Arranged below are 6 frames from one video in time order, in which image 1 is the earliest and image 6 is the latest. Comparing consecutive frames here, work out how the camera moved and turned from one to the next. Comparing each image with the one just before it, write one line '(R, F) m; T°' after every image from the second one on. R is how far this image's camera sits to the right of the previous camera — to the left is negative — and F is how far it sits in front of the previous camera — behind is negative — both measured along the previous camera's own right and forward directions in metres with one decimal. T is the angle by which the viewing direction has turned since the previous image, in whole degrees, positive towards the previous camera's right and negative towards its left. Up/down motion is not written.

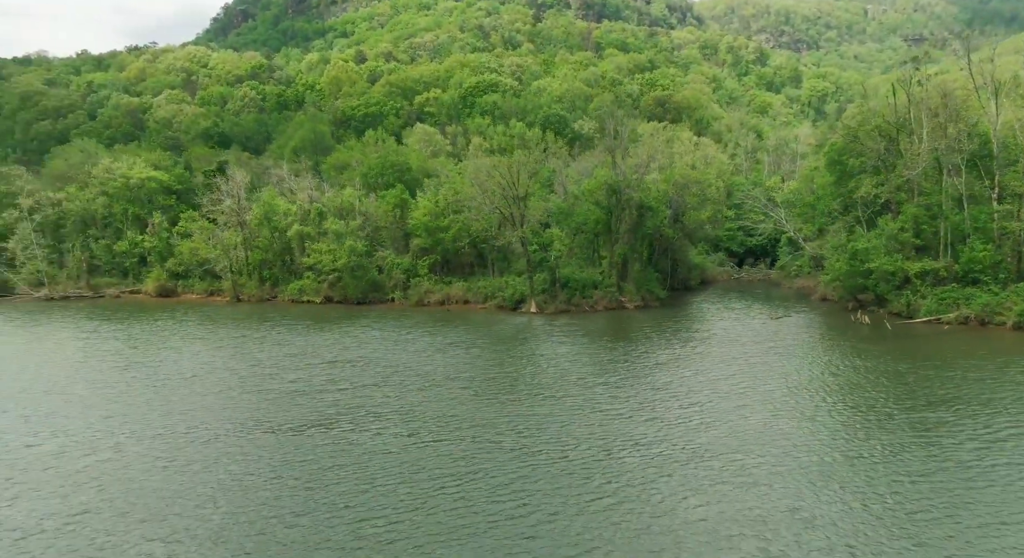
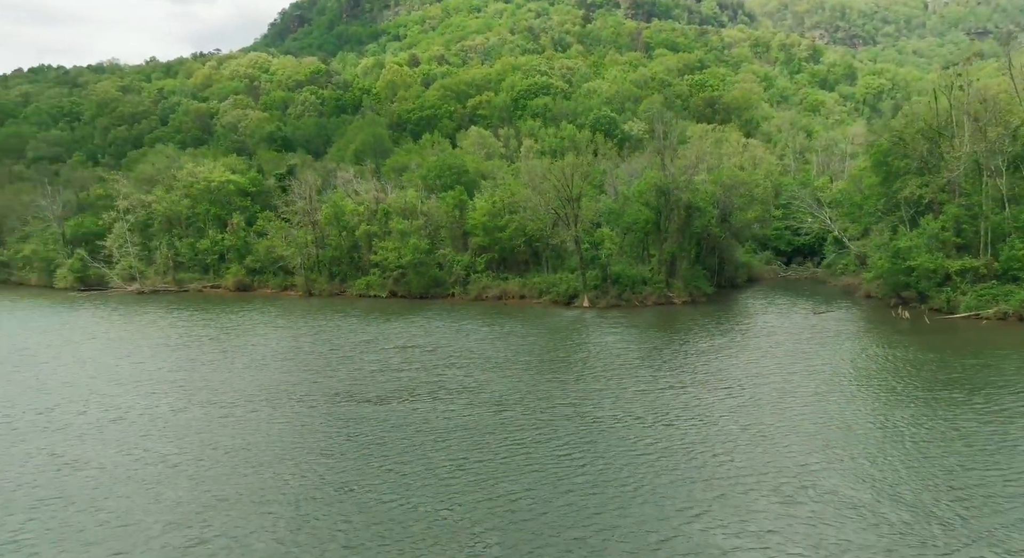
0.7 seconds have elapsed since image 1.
(-0.5, -4.0) m; -3°
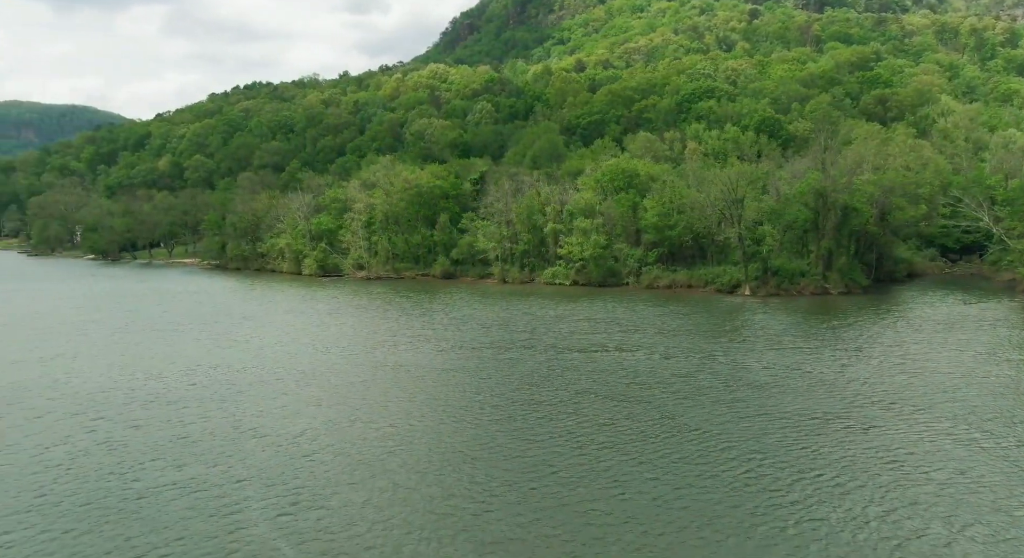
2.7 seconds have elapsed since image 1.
(-0.8, -11.1) m; -11°
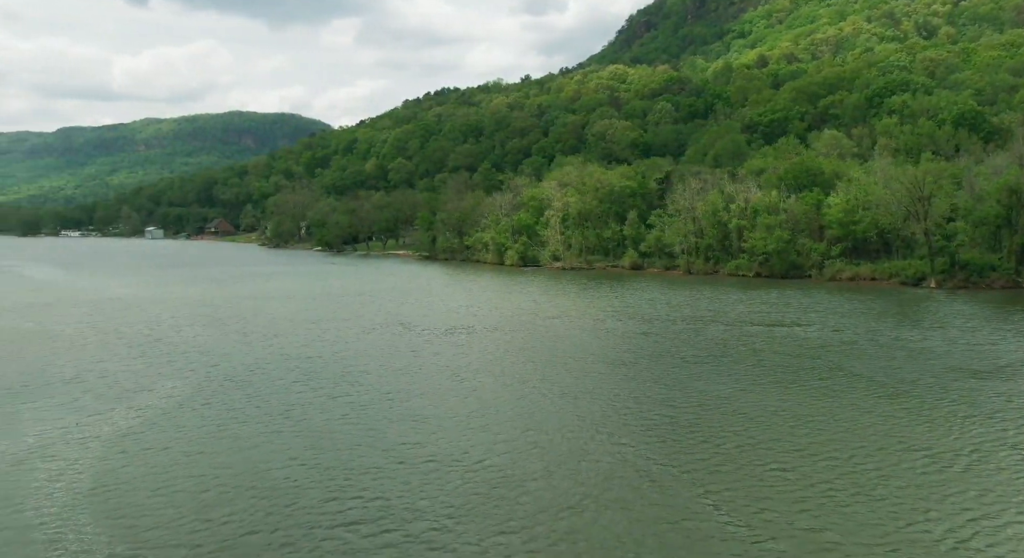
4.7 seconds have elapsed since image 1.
(-1.2, -8.9) m; -12°
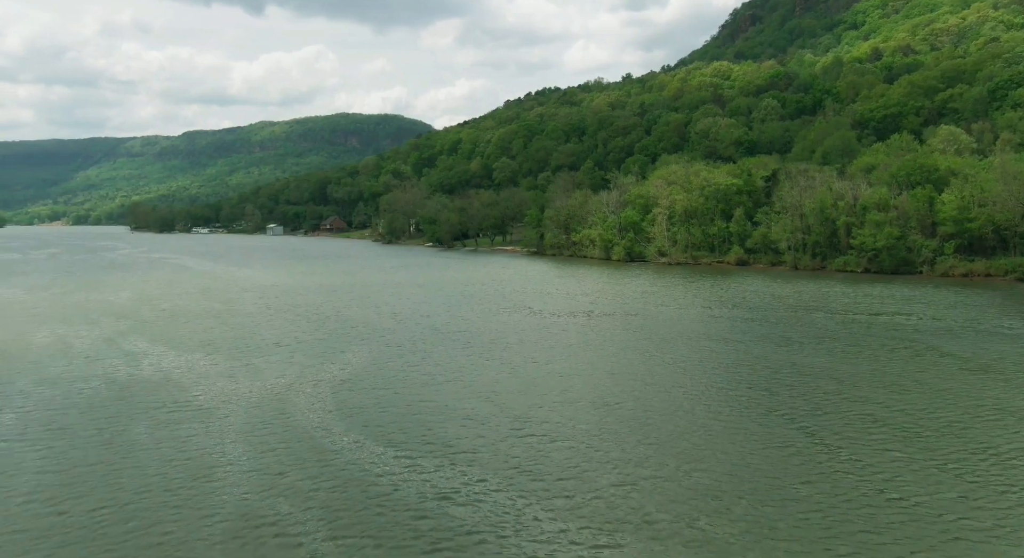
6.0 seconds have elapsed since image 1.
(-1.2, -4.7) m; -7°
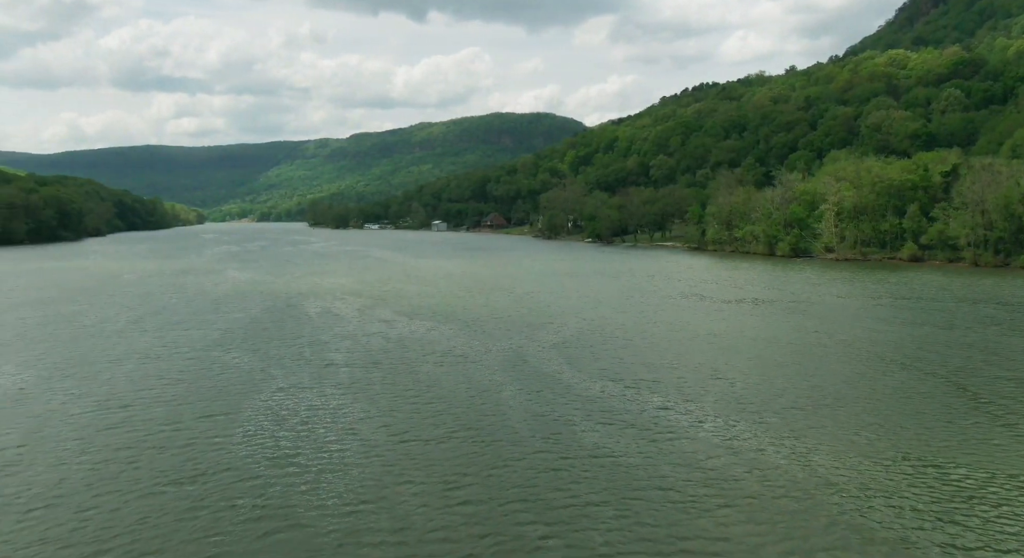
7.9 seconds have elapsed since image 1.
(-1.3, -5.5) m; -11°
